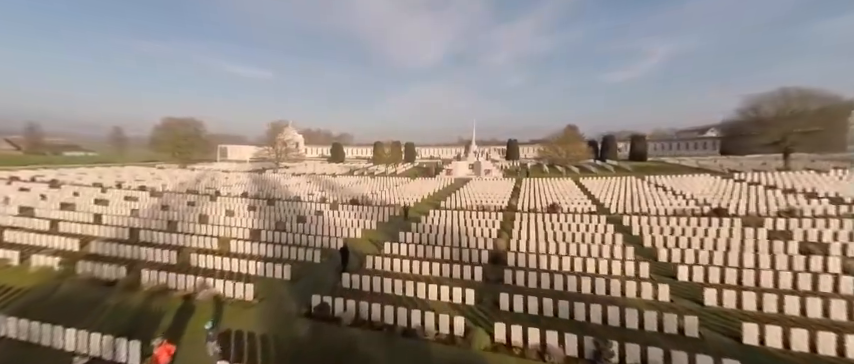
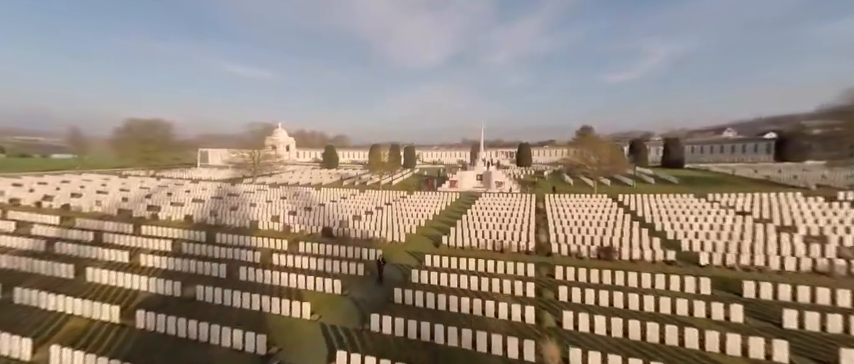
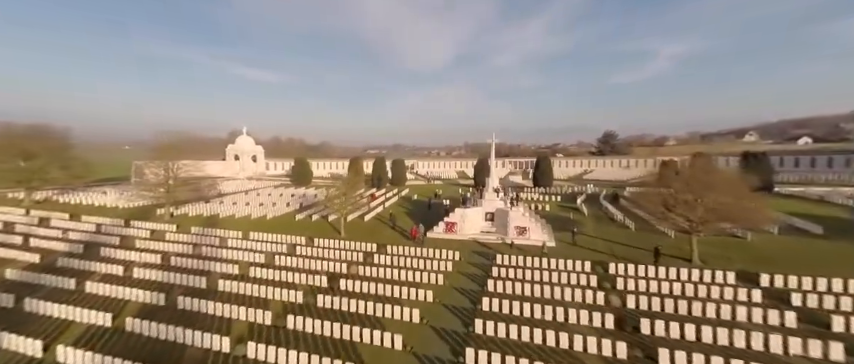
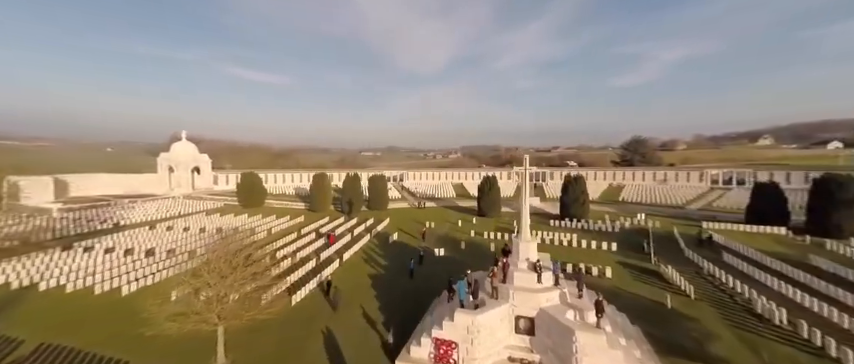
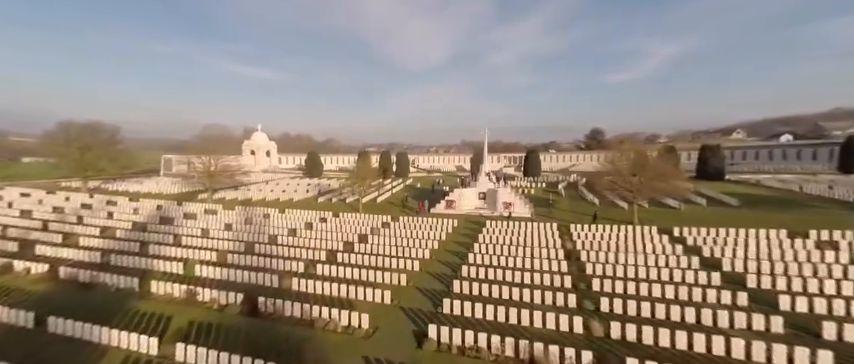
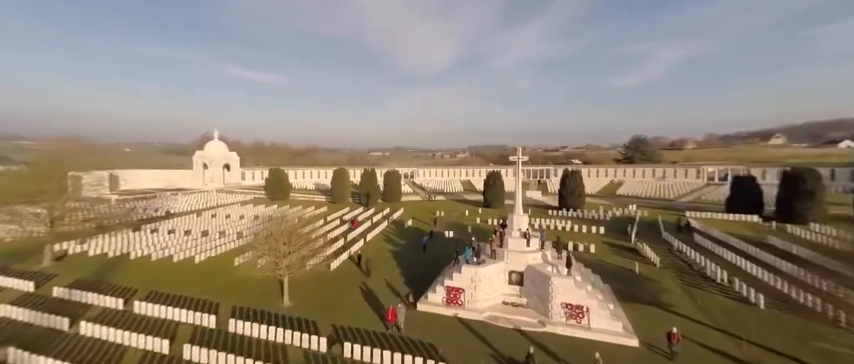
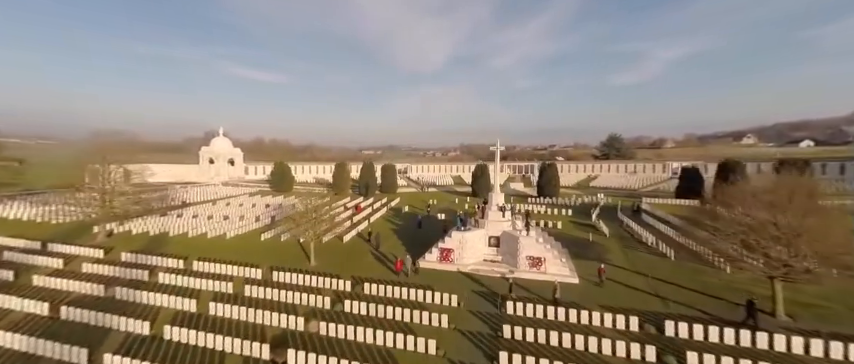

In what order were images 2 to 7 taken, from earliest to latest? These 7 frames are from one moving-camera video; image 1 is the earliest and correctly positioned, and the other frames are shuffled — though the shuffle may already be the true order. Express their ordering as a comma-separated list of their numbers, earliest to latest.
2, 5, 3, 7, 6, 4
